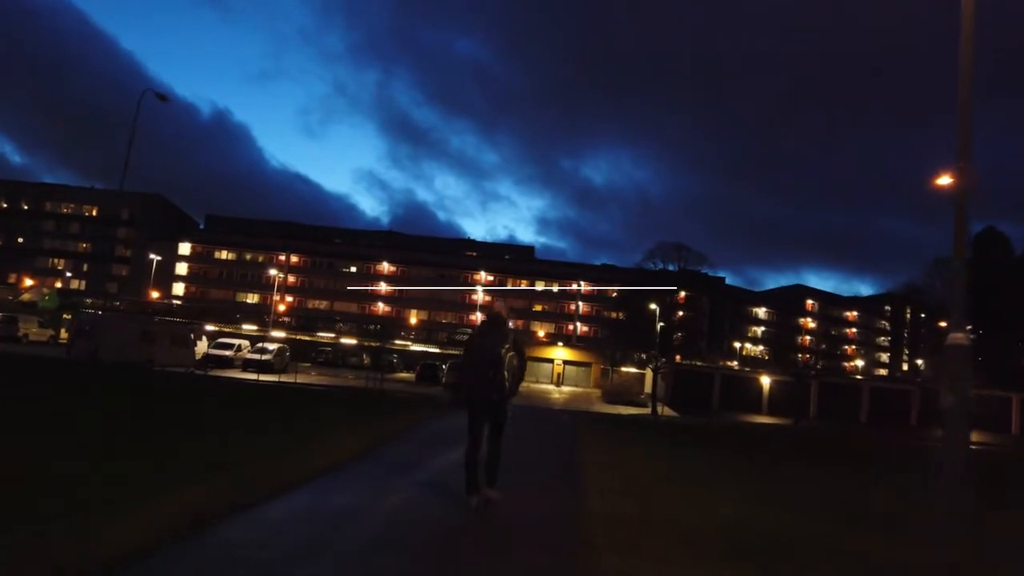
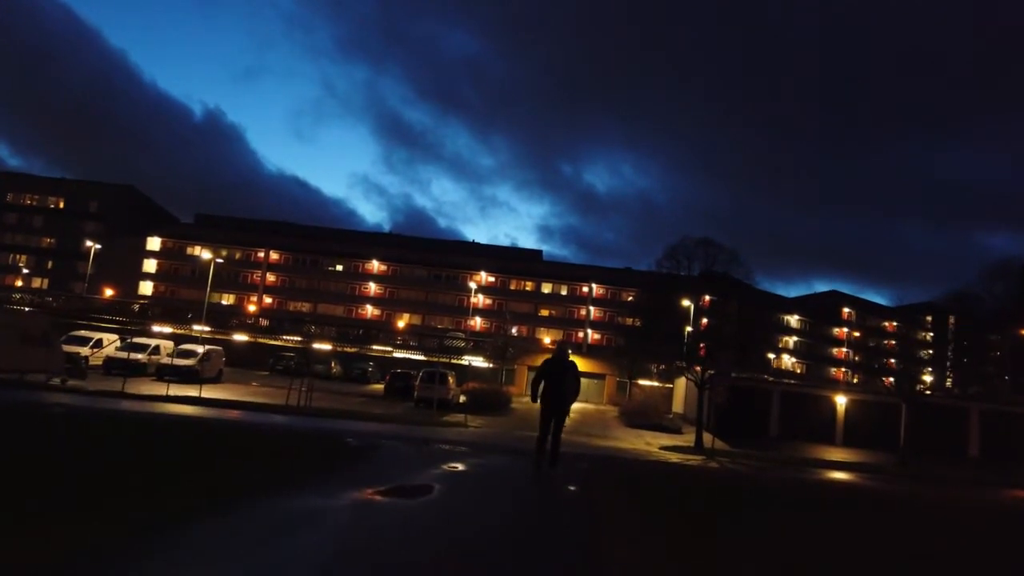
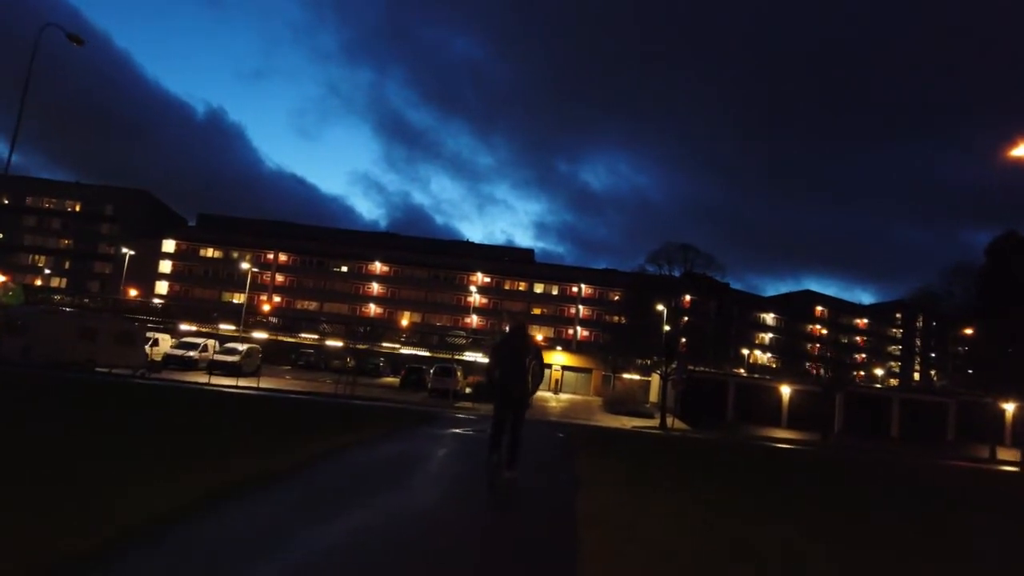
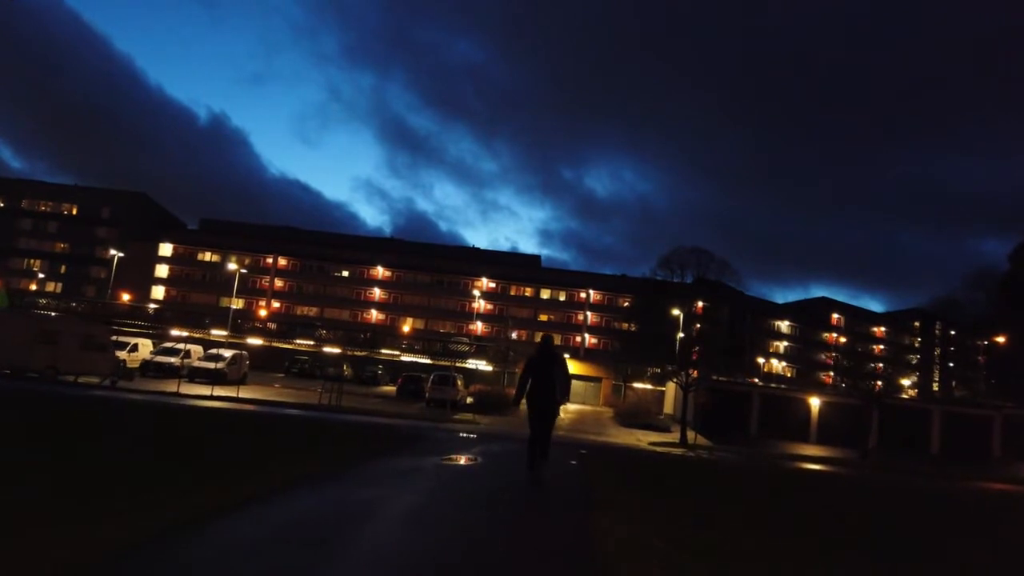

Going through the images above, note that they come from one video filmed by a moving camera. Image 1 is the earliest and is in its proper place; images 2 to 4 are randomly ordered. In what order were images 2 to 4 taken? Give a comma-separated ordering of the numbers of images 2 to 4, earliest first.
3, 4, 2
